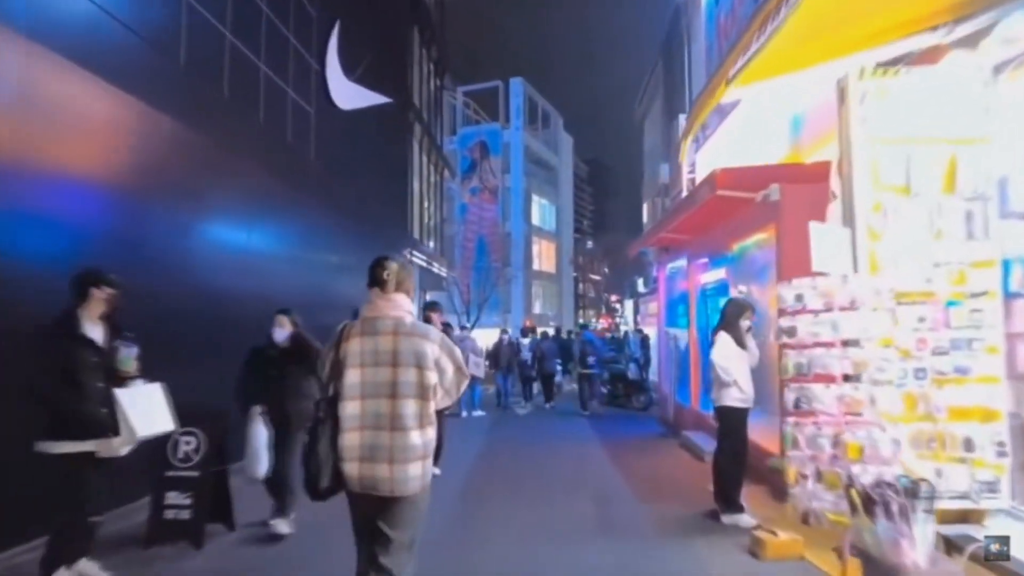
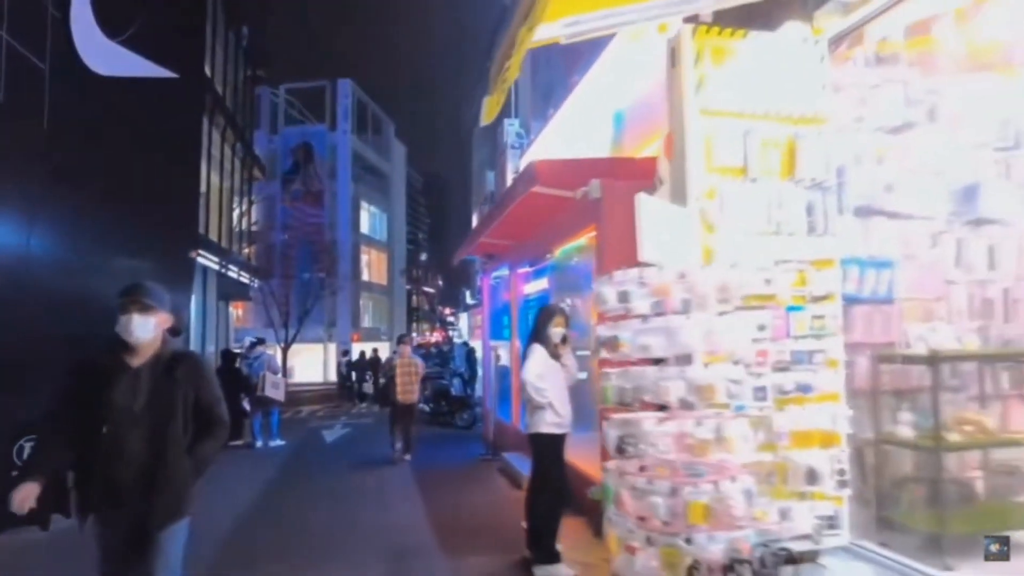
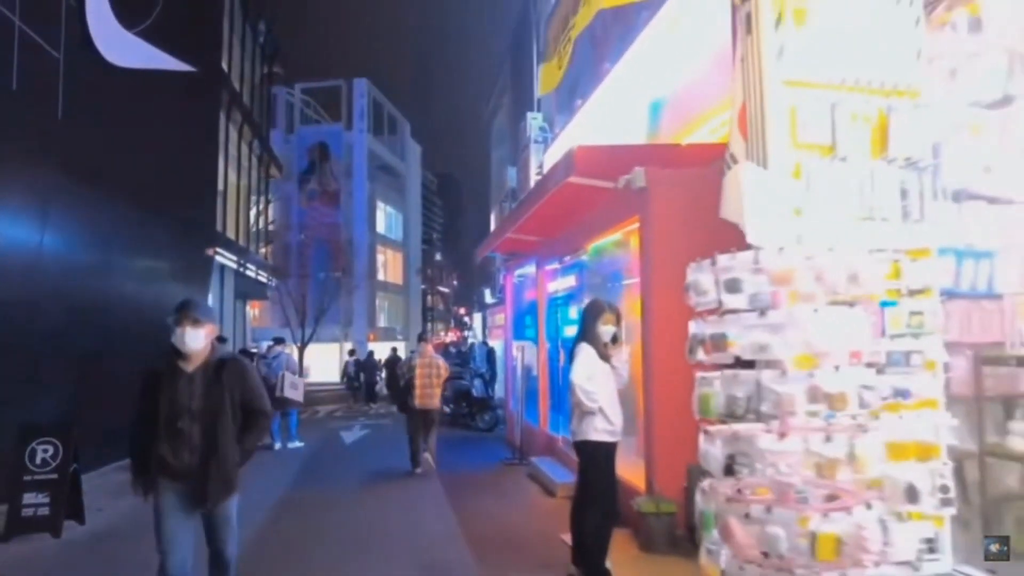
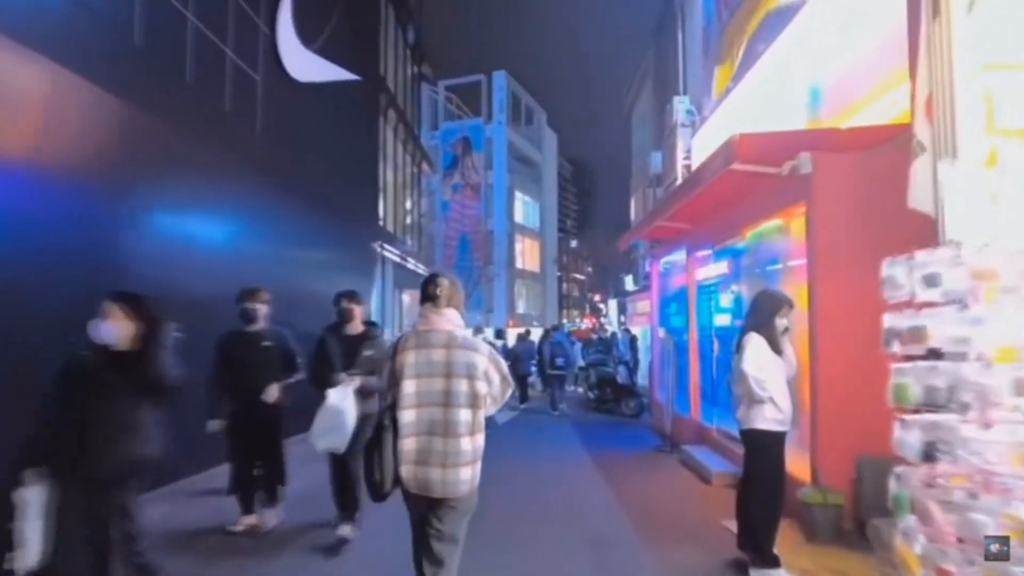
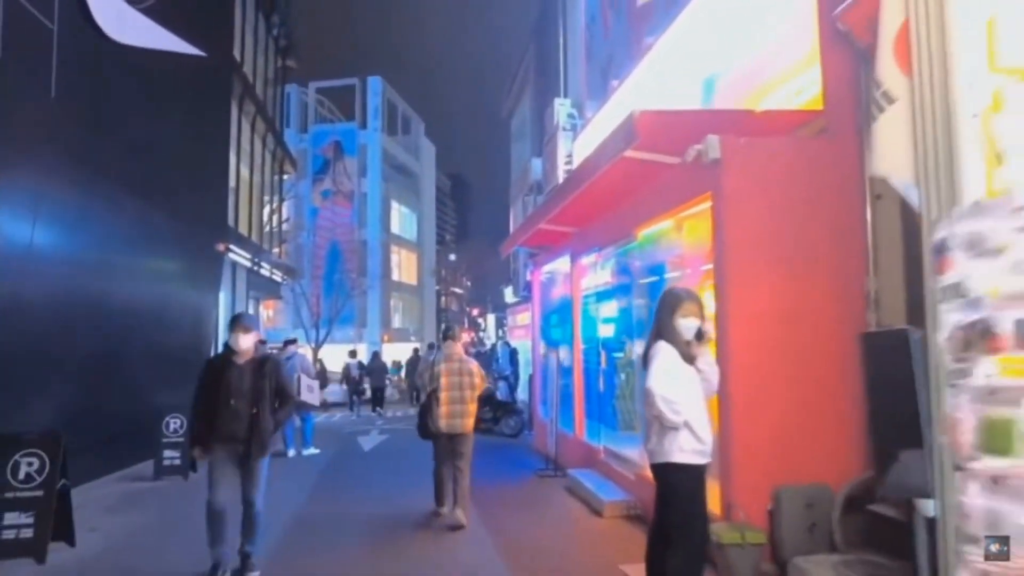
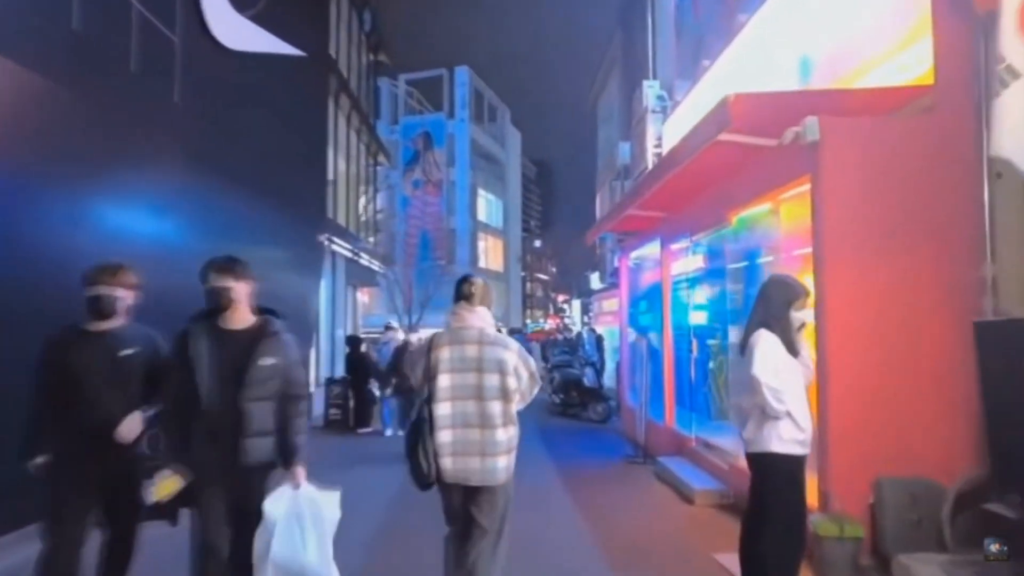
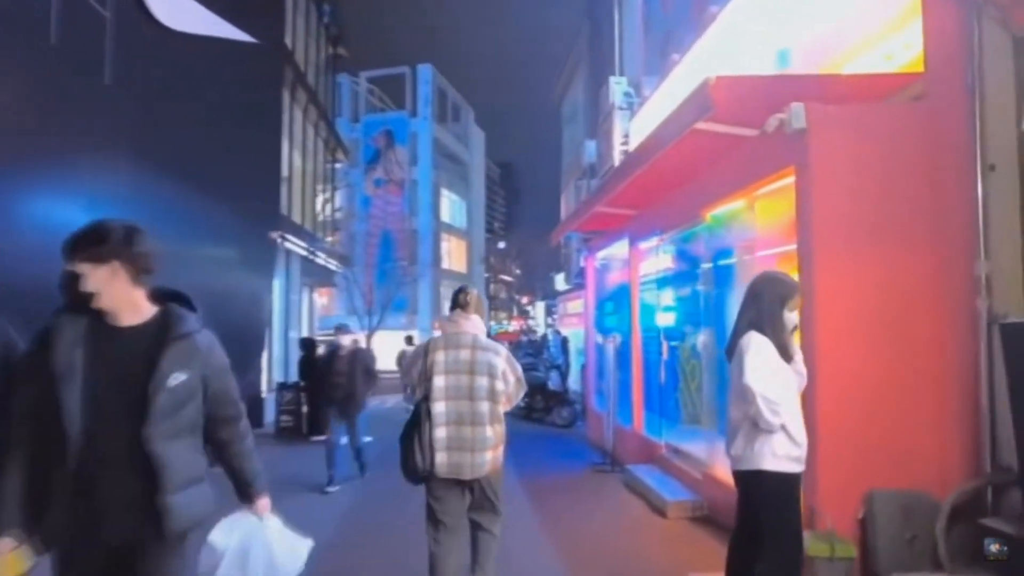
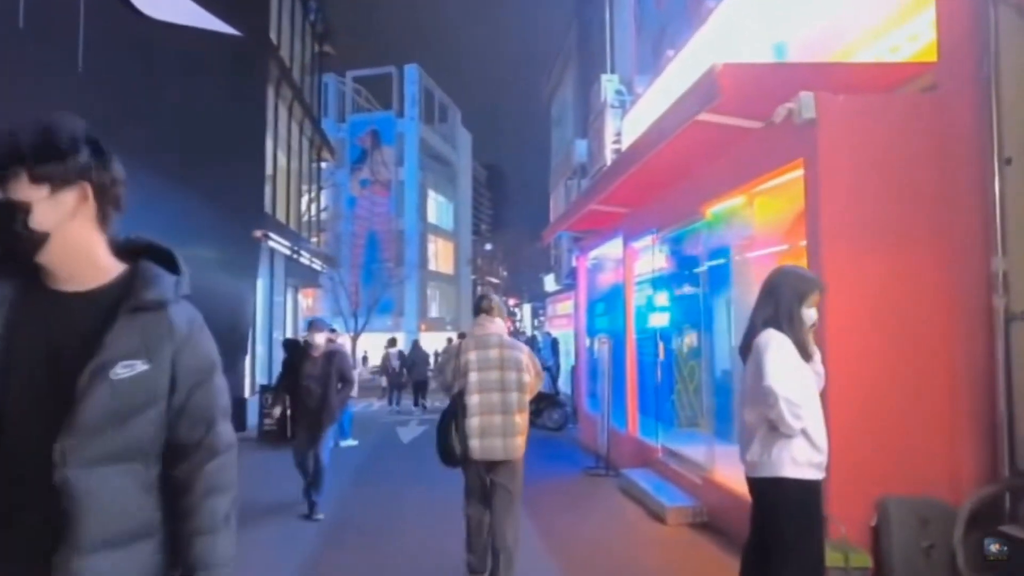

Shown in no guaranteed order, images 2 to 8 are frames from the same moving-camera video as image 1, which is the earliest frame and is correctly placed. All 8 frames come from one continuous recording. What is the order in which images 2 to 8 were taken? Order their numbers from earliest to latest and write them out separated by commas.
4, 6, 7, 8, 5, 3, 2
